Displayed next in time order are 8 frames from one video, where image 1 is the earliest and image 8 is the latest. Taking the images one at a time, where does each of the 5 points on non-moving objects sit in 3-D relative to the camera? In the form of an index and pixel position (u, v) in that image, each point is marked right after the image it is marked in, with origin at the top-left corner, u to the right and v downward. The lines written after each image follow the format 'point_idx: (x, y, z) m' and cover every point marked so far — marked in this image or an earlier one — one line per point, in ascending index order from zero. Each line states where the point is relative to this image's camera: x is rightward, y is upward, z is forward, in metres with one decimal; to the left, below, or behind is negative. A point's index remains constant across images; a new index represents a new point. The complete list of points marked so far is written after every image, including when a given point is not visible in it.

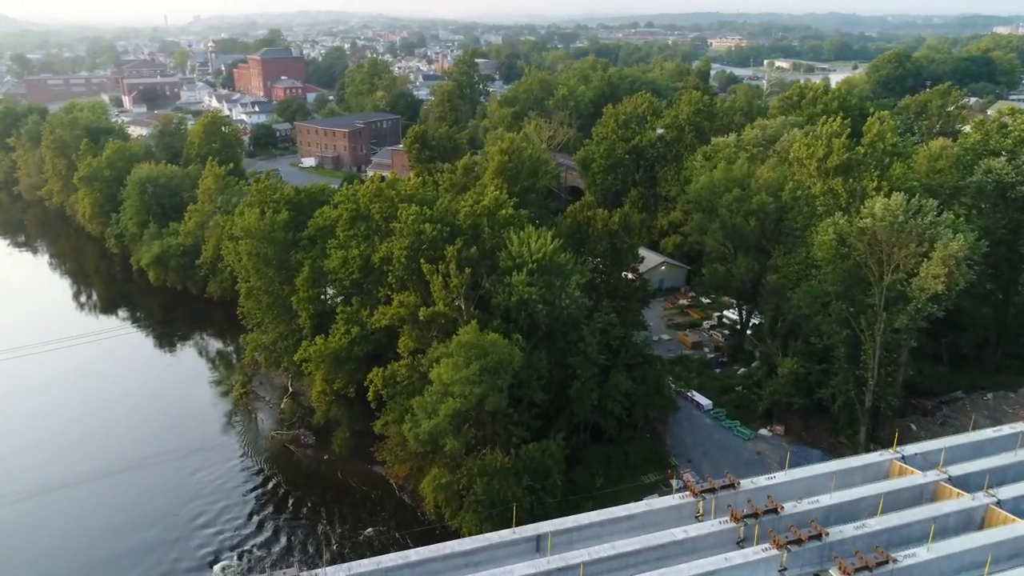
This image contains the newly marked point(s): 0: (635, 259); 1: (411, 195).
0: (+3.0, +0.8, +18.7) m
1: (-2.6, +2.4, +19.6) m
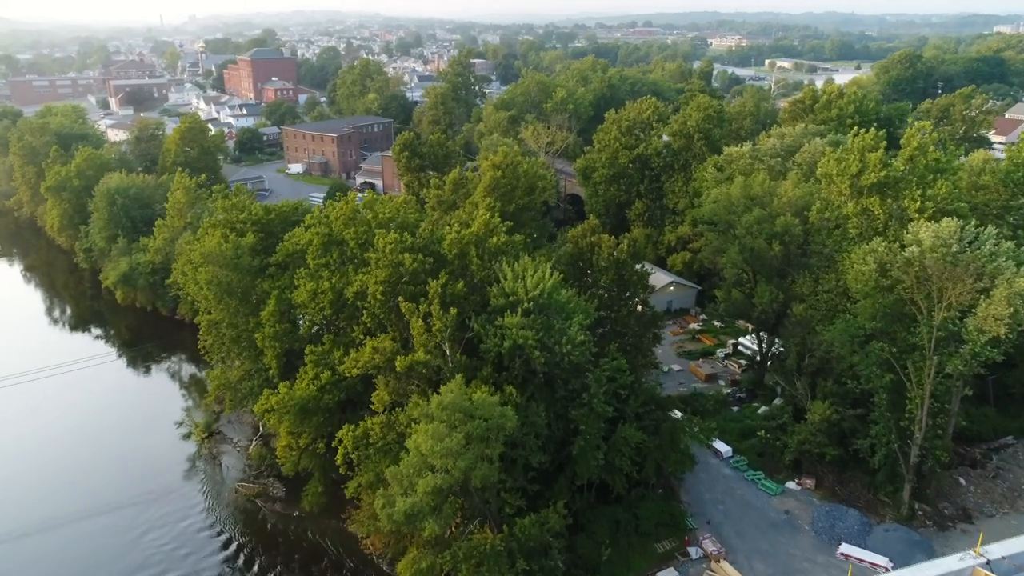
0: (+2.9, 0.0, +16.4) m
1: (-2.8, +1.6, +17.3) m
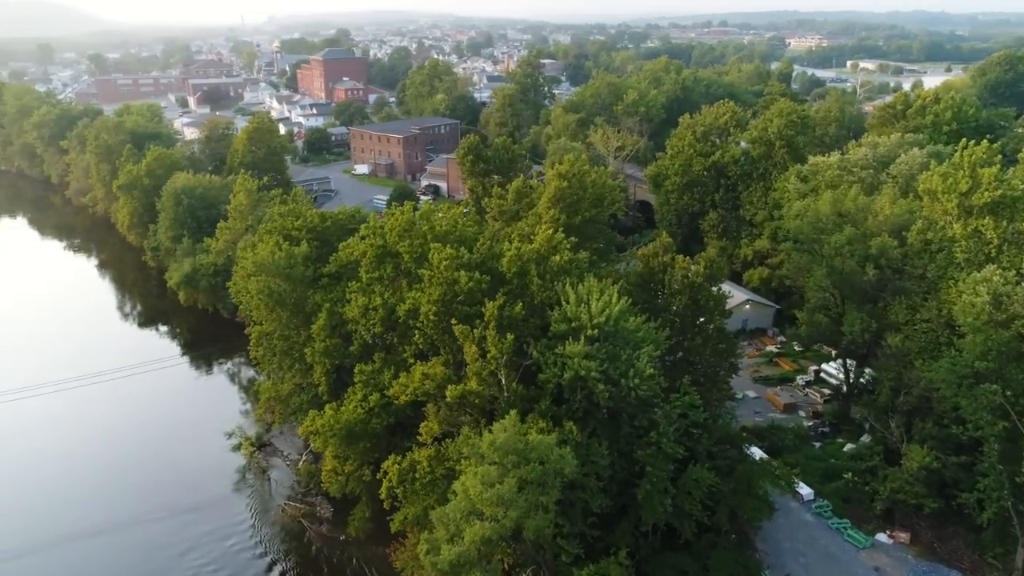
0: (+4.1, -0.5, +14.9) m
1: (-1.4, +1.2, +16.2) m
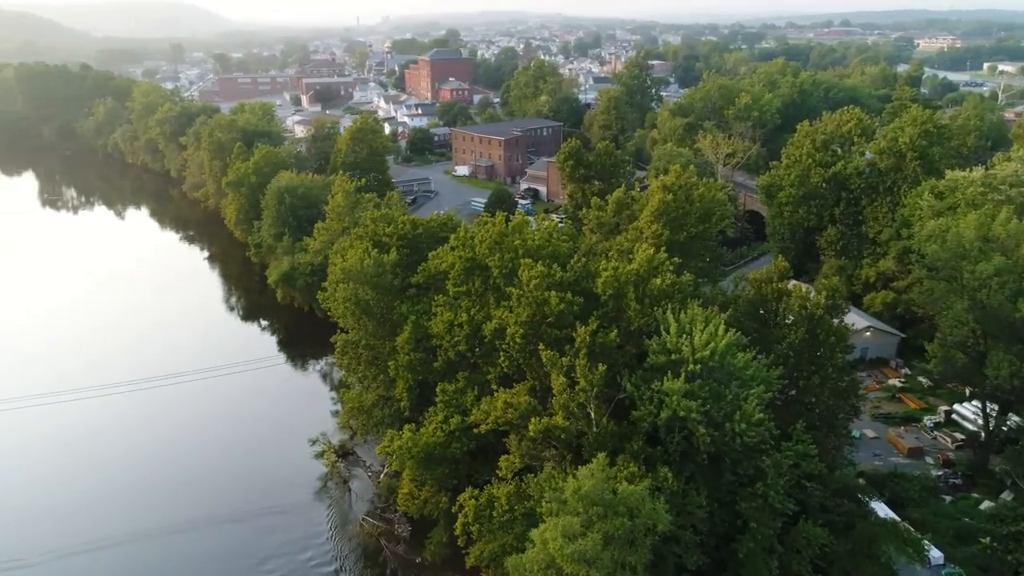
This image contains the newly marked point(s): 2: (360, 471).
0: (+5.8, -1.1, +13.2) m
1: (+0.6, +0.9, +15.2) m
2: (-3.9, -4.7, +19.6) m
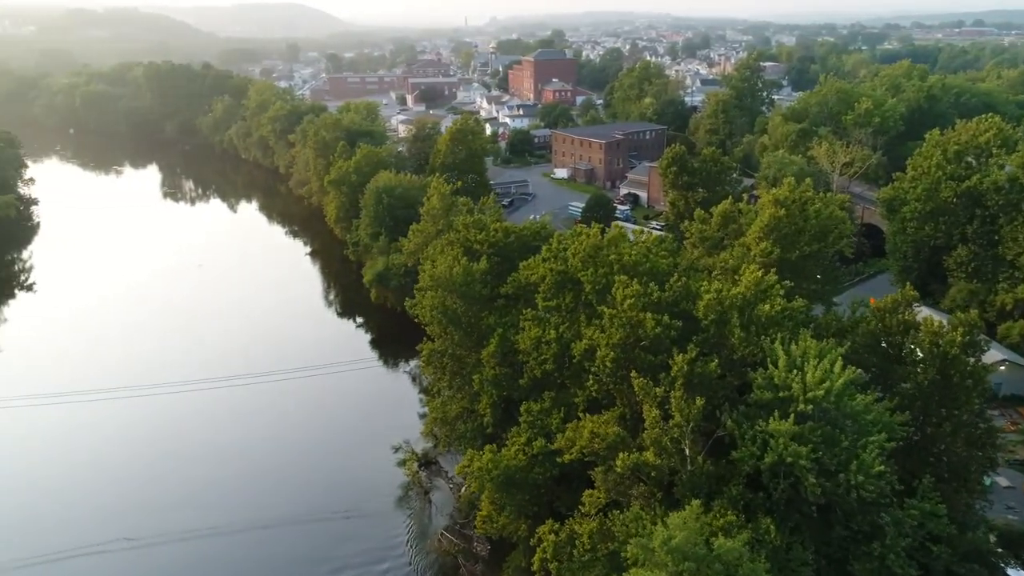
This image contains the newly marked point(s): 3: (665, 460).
0: (+7.1, -1.7, +11.6) m
1: (+2.3, +0.6, +14.2) m
2: (-1.8, -4.9, +19.2) m
3: (+2.2, -2.4, +10.7) m
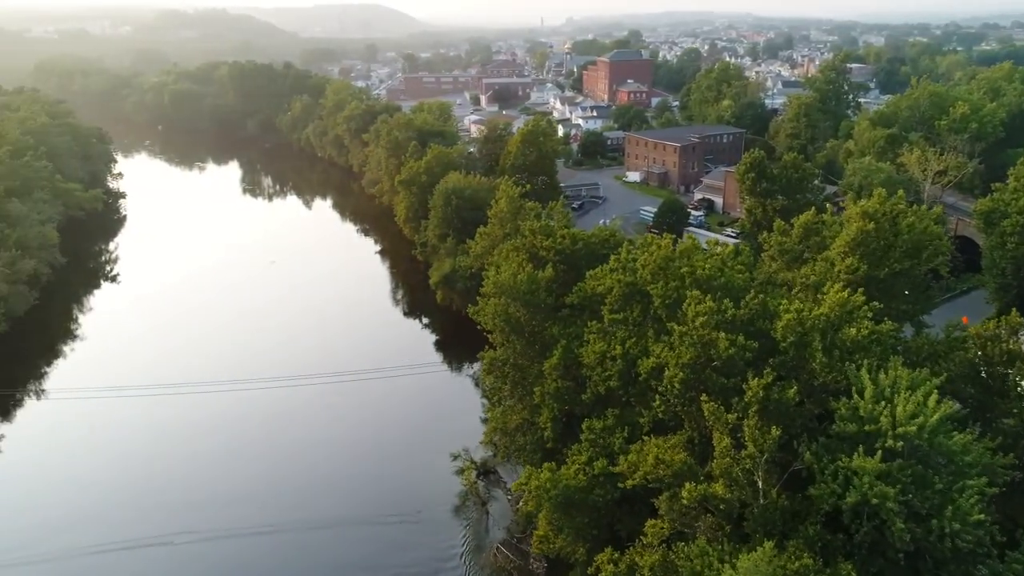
0: (+8.0, -2.1, +10.4) m
1: (+3.5, +0.3, +13.5) m
2: (-0.3, -5.0, +18.8) m
3: (+2.9, -2.7, +10.0) m
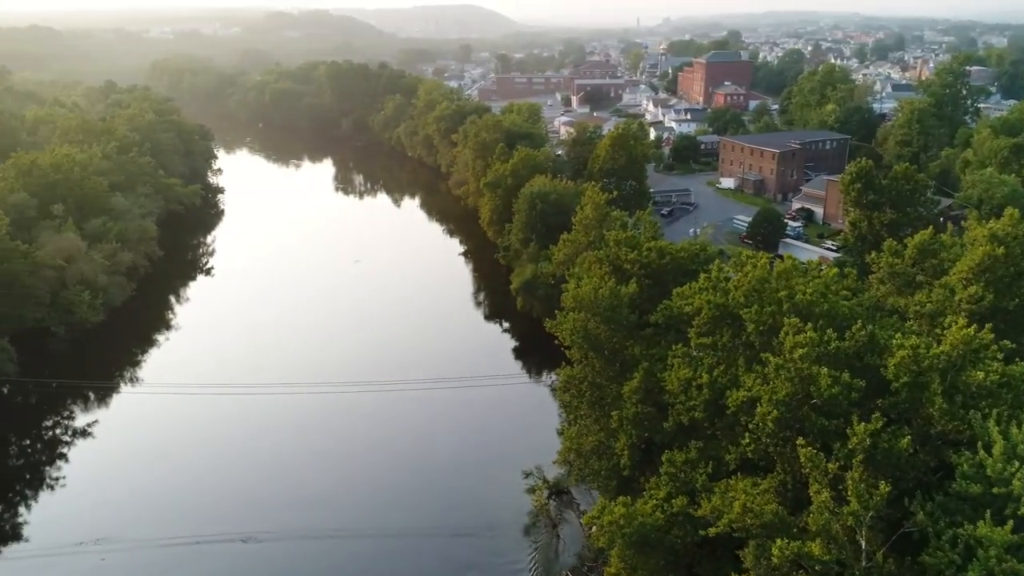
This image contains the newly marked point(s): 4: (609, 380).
0: (+8.8, -2.6, +8.7) m
1: (+4.8, -0.1, +12.2) m
2: (+1.4, -5.3, +17.9) m
3: (+3.7, -3.0, +8.8) m
4: (+1.9, -1.8, +15.3) m
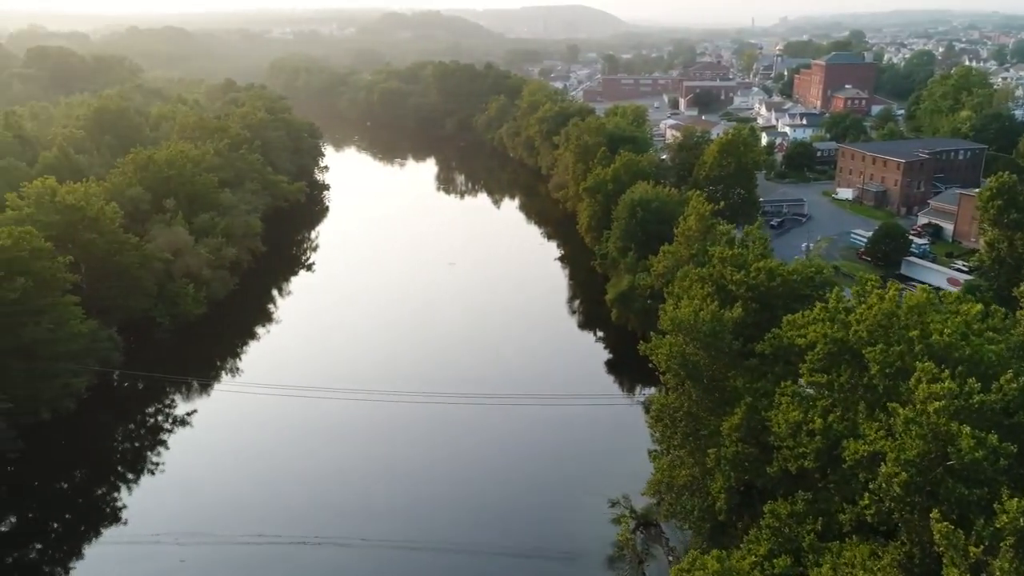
0: (+9.5, -3.3, +6.6) m
1: (+6.1, -0.7, +10.6) m
2: (+3.3, -5.7, +16.7) m
3: (+4.5, -3.5, +7.4) m
4: (+3.6, -2.3, +14.0) m
